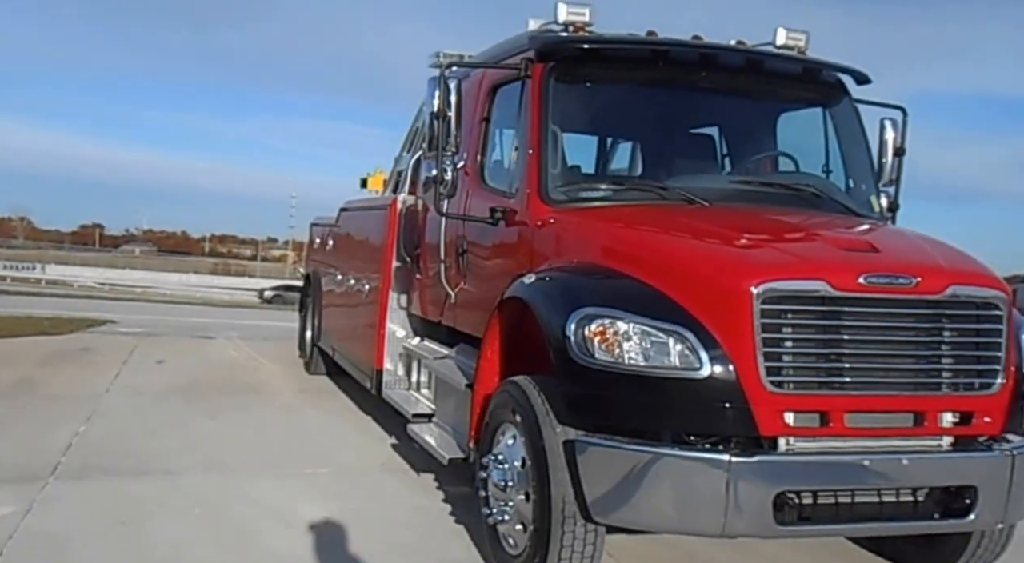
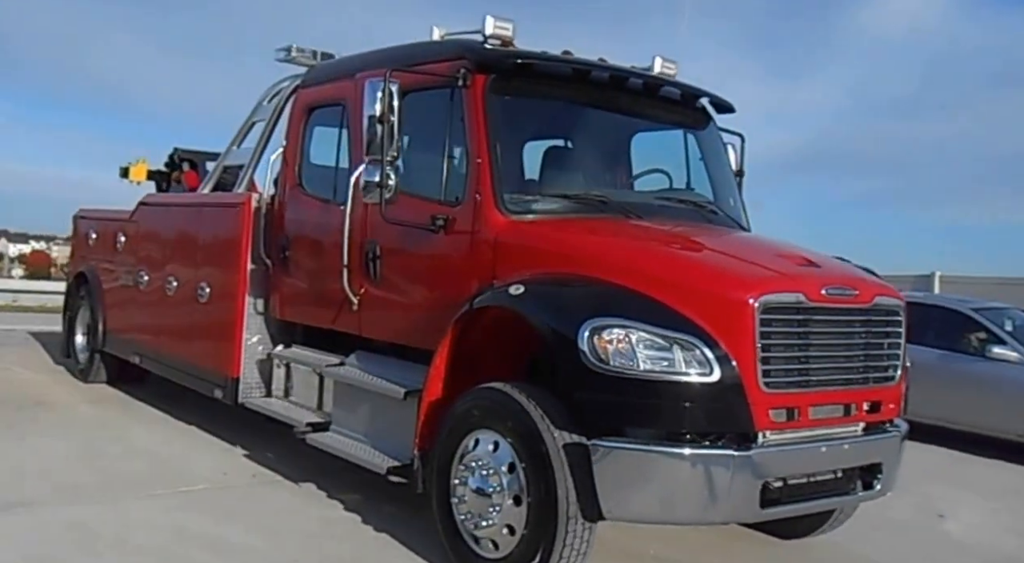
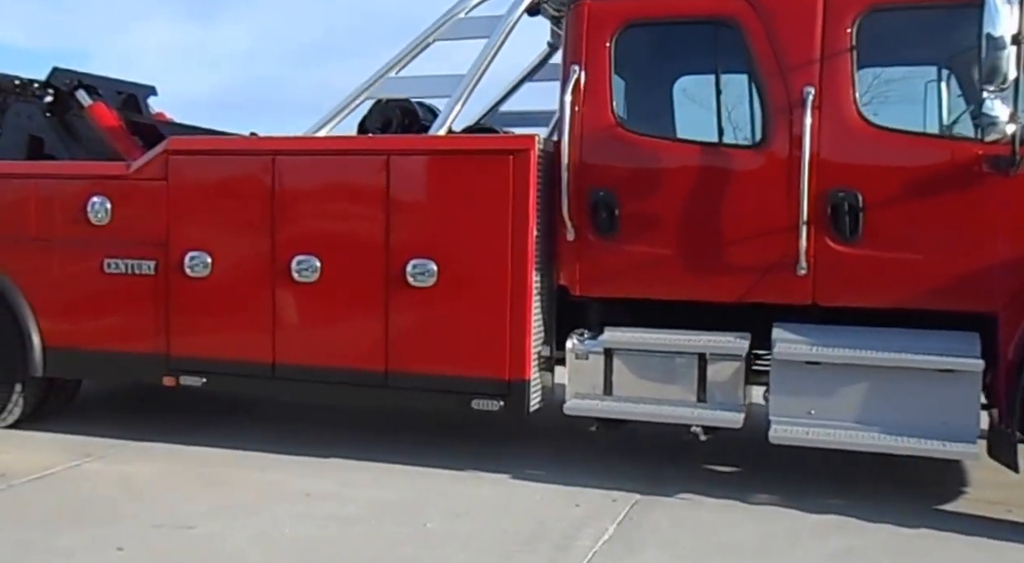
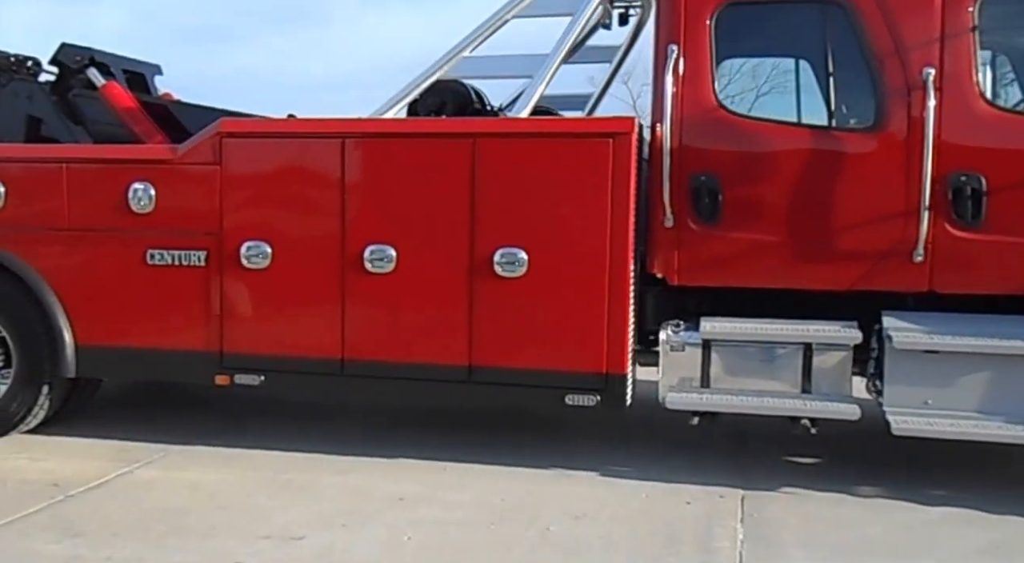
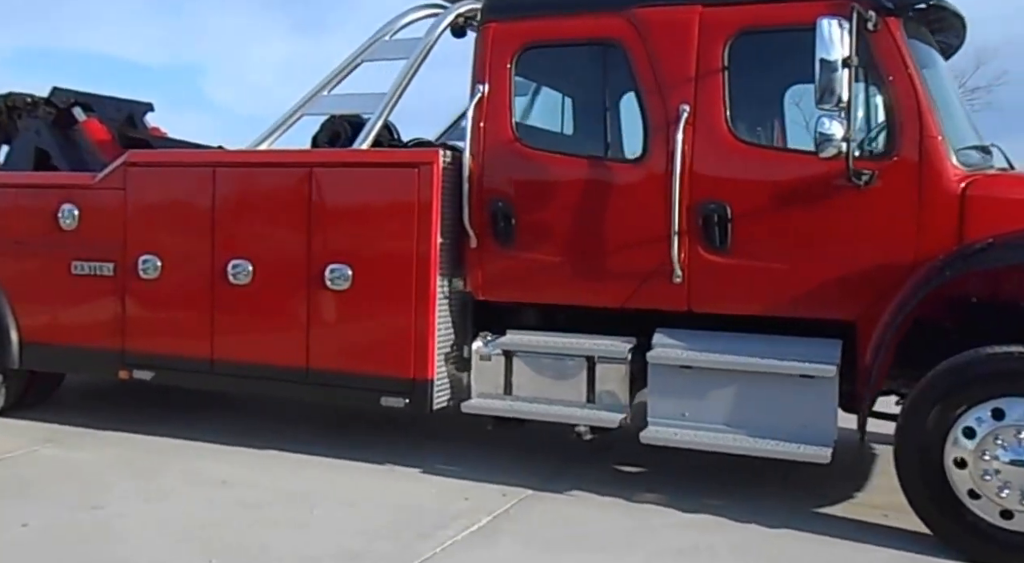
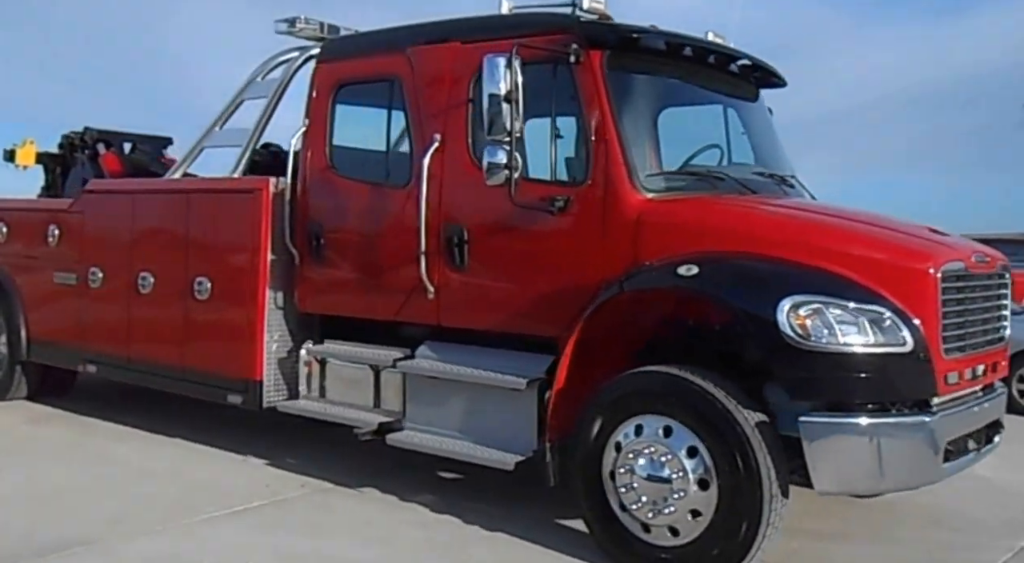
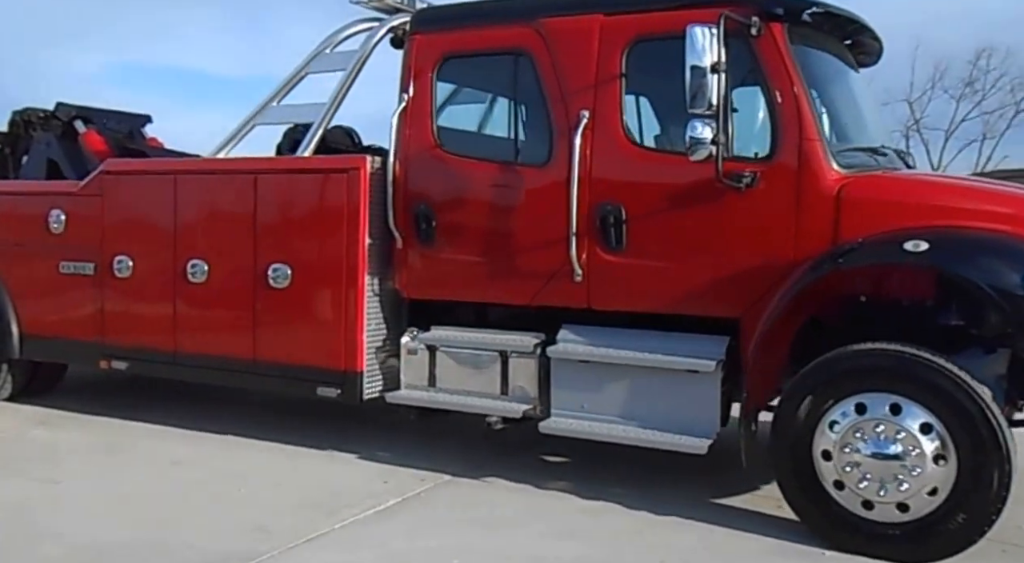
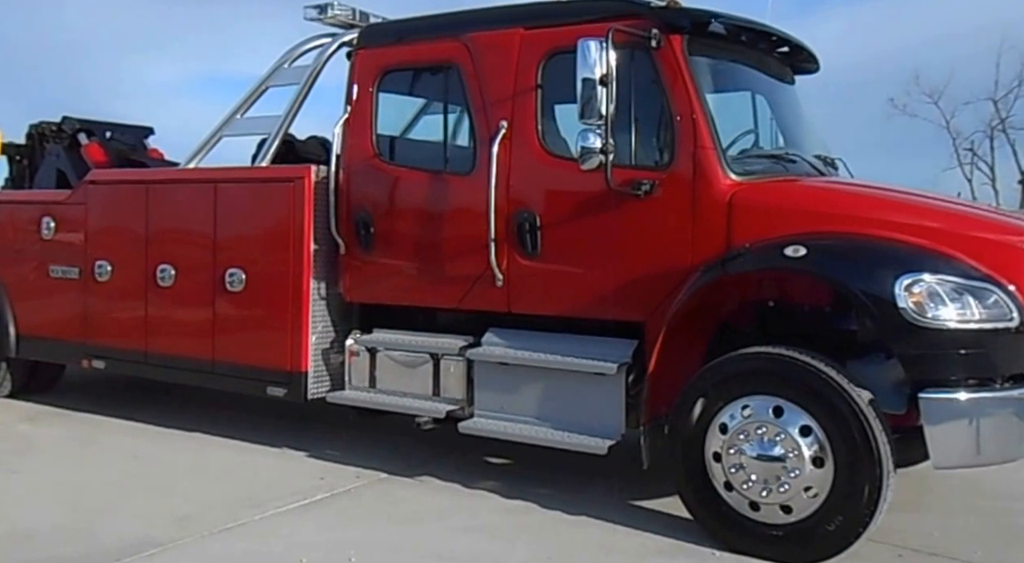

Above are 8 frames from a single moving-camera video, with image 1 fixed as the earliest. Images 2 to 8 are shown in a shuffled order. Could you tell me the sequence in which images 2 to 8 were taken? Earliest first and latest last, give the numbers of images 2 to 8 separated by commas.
2, 6, 8, 7, 5, 3, 4
